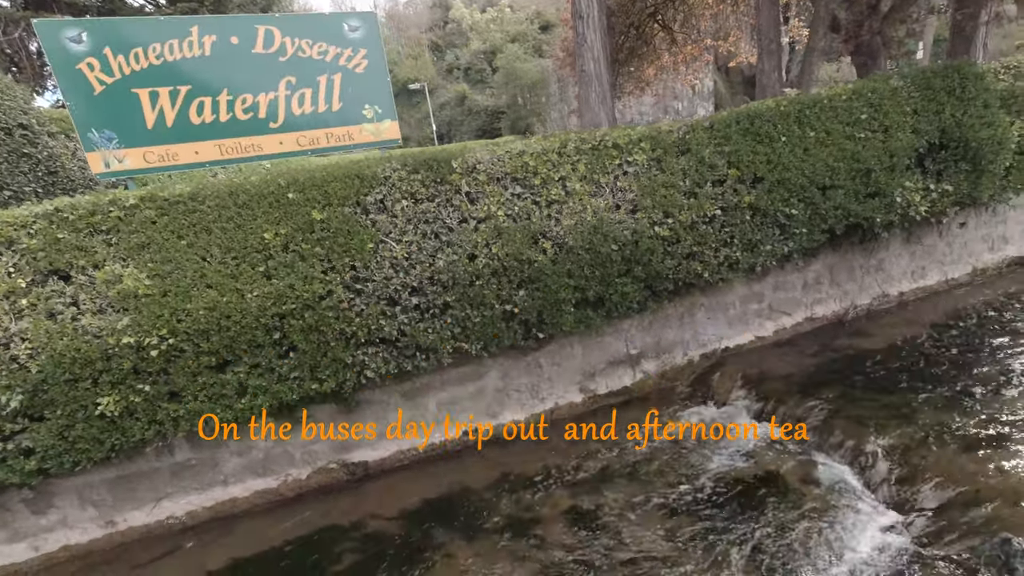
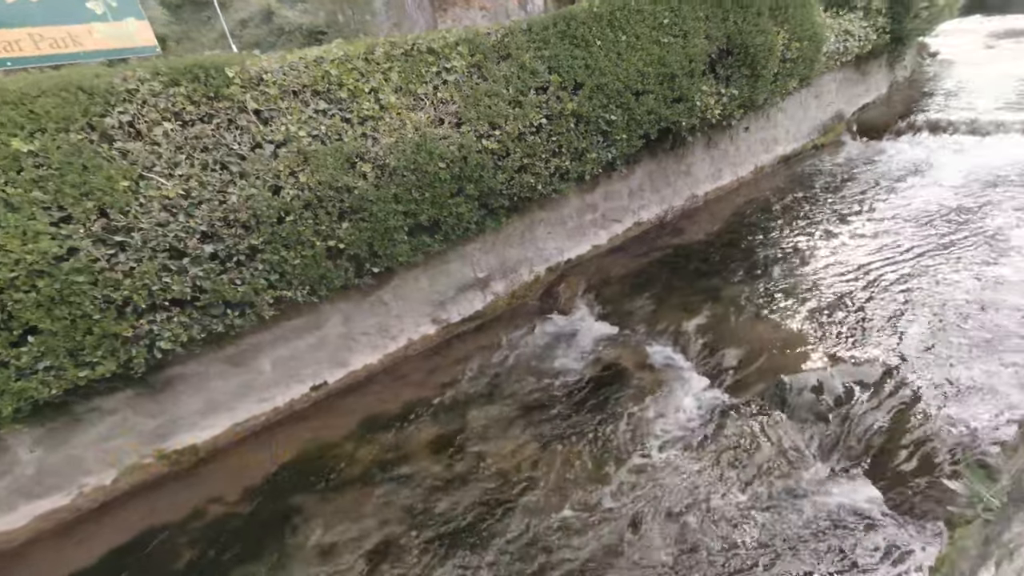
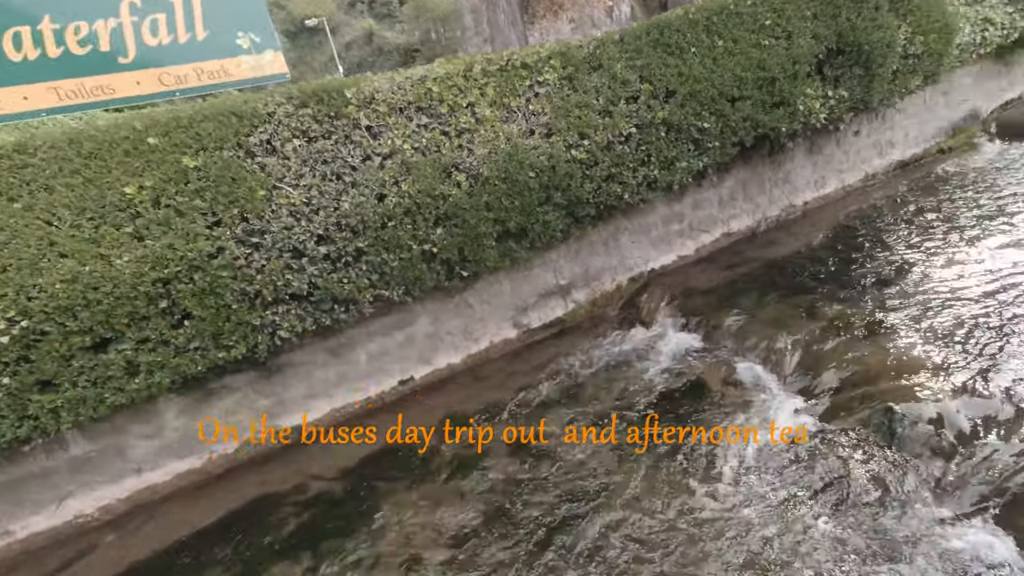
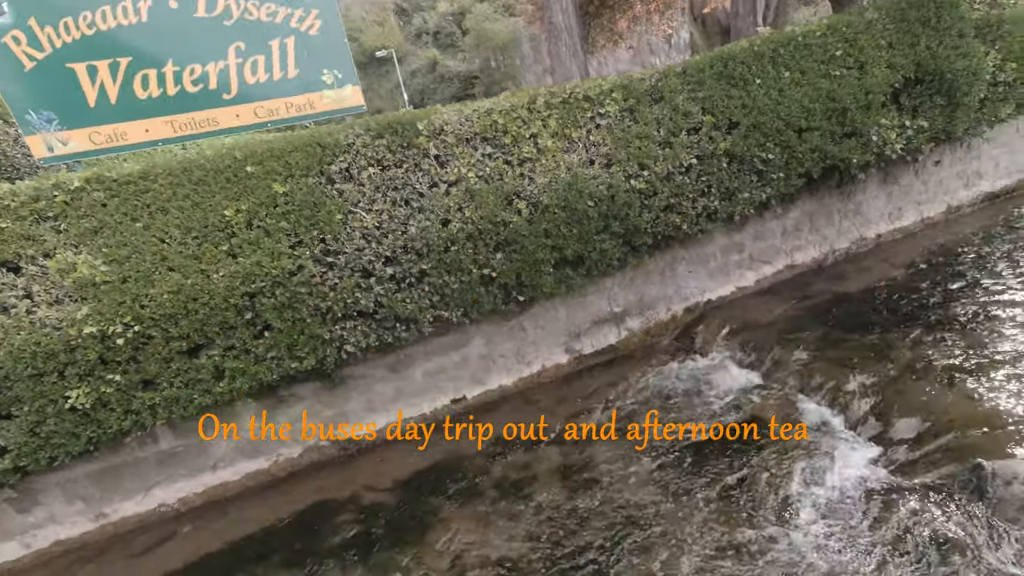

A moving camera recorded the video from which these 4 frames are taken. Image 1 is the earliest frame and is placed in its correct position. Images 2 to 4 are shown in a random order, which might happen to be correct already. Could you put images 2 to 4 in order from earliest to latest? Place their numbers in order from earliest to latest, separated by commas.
4, 3, 2
